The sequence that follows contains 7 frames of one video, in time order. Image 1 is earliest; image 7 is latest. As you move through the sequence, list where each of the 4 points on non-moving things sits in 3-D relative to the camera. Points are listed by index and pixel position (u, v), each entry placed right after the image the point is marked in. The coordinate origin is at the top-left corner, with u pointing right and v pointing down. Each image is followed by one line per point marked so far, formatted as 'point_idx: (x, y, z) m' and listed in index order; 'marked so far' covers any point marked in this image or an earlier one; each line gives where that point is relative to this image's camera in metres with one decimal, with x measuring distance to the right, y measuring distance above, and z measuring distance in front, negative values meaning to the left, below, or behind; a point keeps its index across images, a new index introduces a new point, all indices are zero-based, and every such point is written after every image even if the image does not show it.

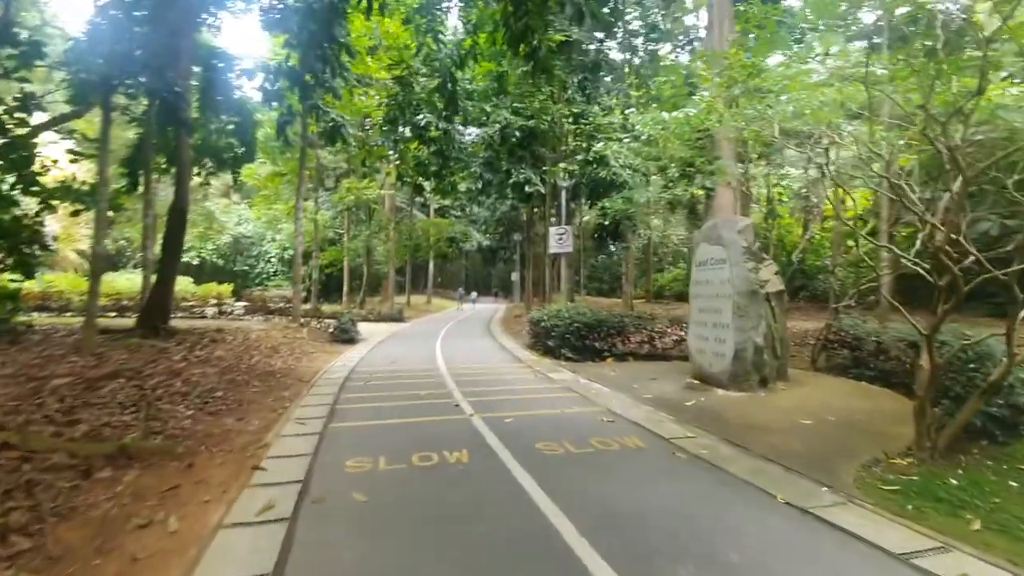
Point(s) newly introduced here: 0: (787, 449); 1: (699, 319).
0: (+2.6, -1.5, +4.8) m
1: (+2.8, -0.5, +7.7) m
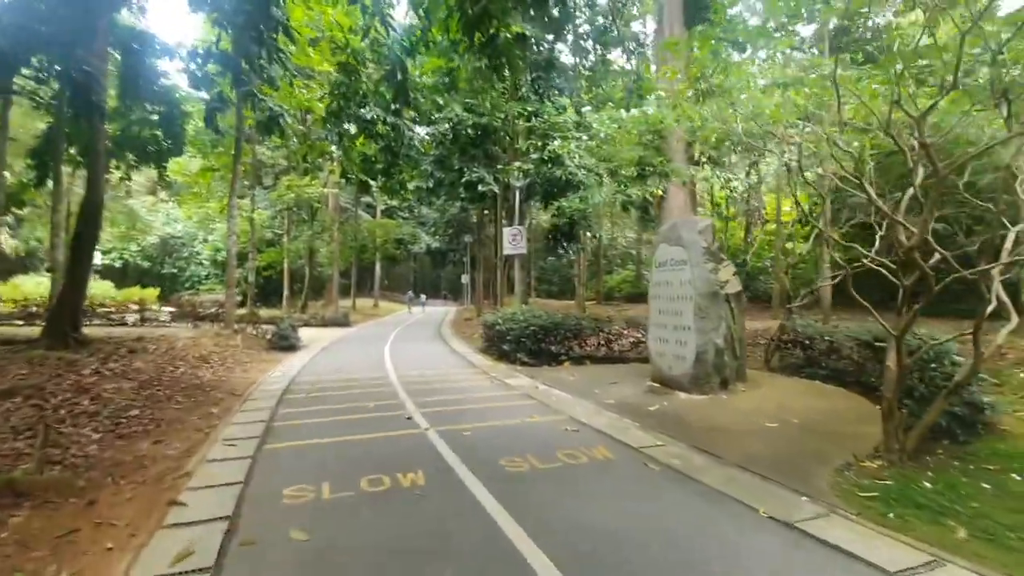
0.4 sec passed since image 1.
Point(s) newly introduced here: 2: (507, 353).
0: (+2.2, -1.5, +4.6) m
1: (+2.2, -0.5, +7.6) m
2: (-0.1, -1.3, +10.5) m
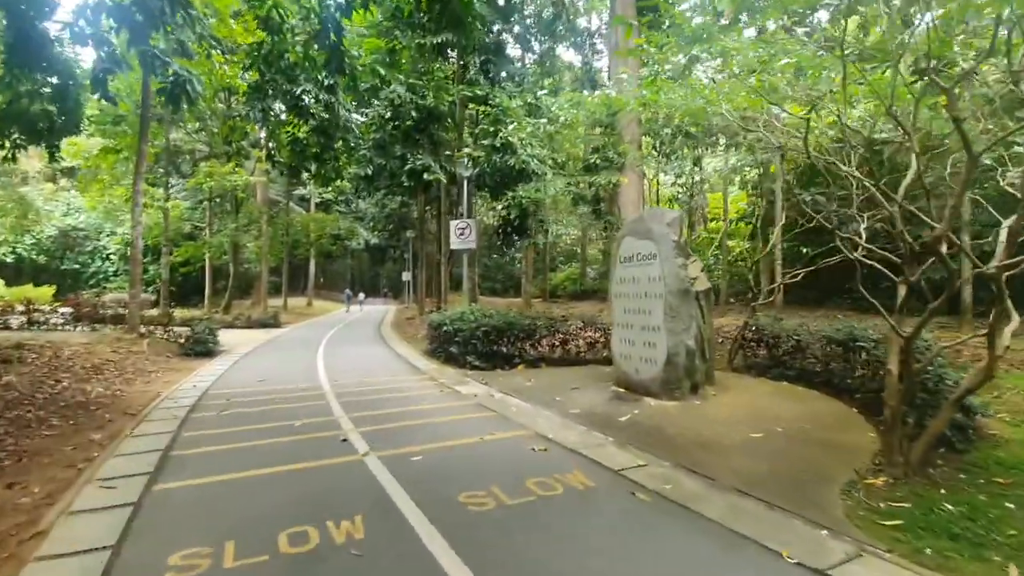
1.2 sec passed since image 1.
0: (+1.9, -1.5, +4.1) m
1: (+1.5, -0.5, +7.0) m
2: (-1.1, -1.3, +9.6) m
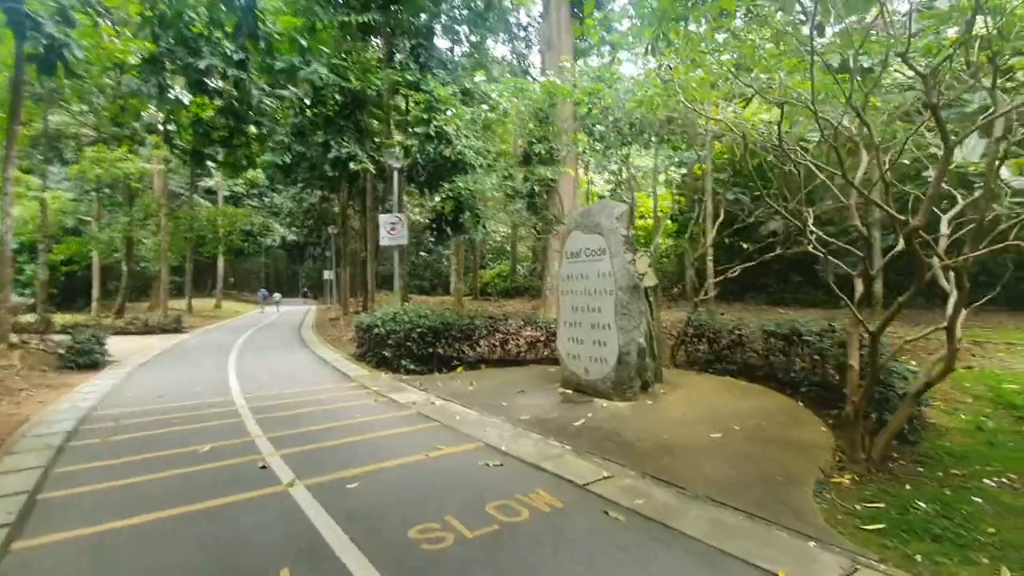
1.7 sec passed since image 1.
0: (+1.6, -1.4, +3.8) m
1: (+0.8, -0.4, +6.7) m
2: (-2.1, -1.3, +8.9) m
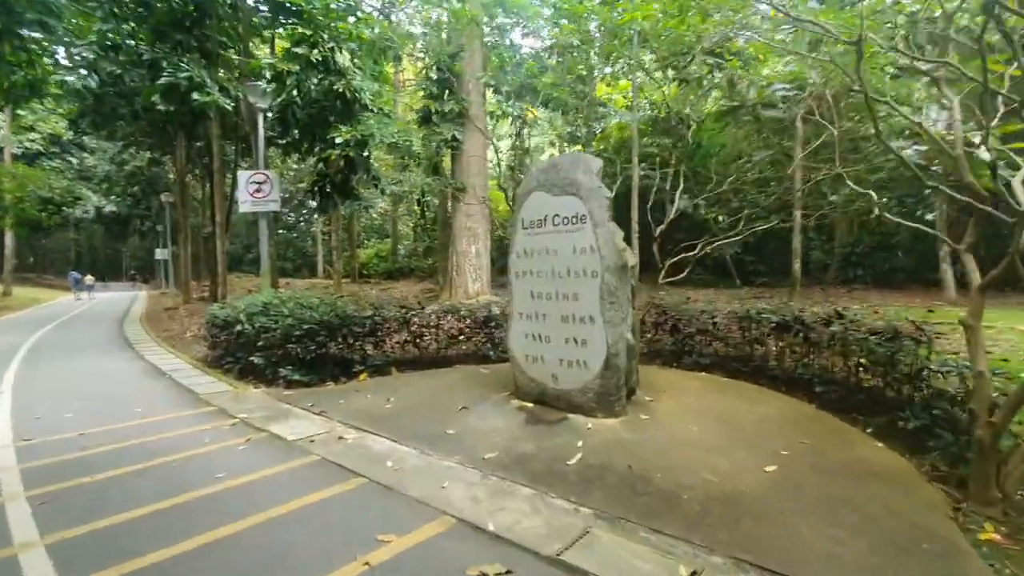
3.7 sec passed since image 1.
0: (+1.7, -1.3, +2.5) m
1: (+0.2, -0.2, +5.0) m
2: (-3.2, -1.0, +6.5) m
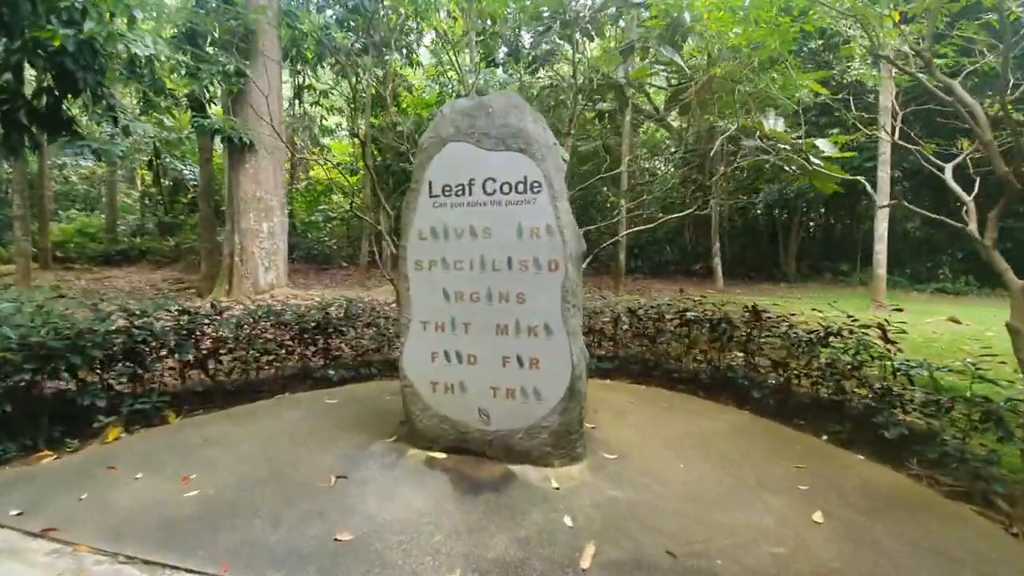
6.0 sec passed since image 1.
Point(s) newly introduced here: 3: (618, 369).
0: (+2.0, -1.4, +1.8) m
1: (-0.4, -0.2, +3.4) m
2: (-4.1, -1.0, +3.3) m
3: (+1.1, -0.9, +5.4) m
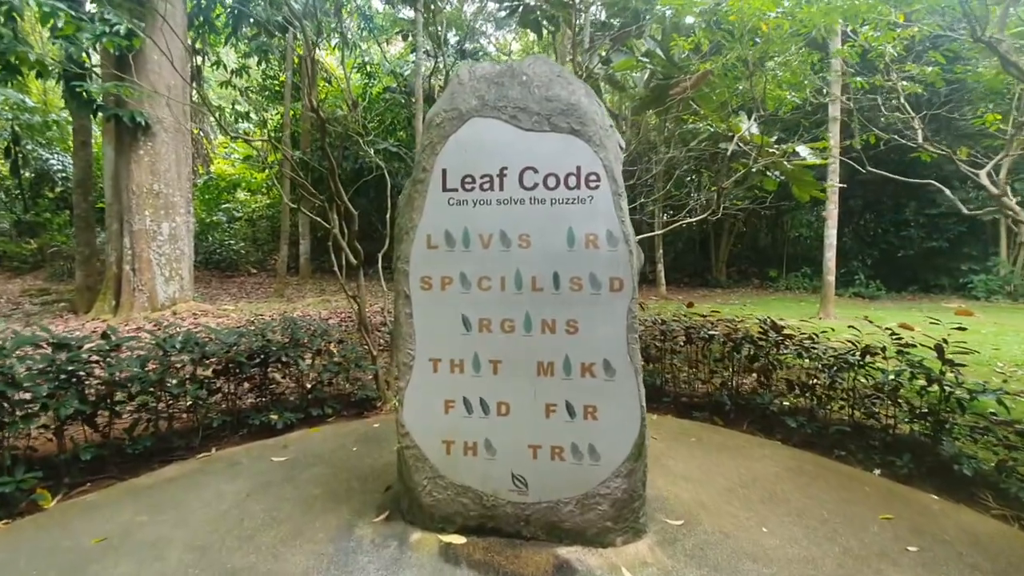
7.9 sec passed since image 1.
0: (+2.5, -1.5, +1.4) m
1: (-0.2, -0.3, +2.5) m
2: (-3.8, -1.2, +1.8) m
3: (+1.0, -1.0, +4.8) m
